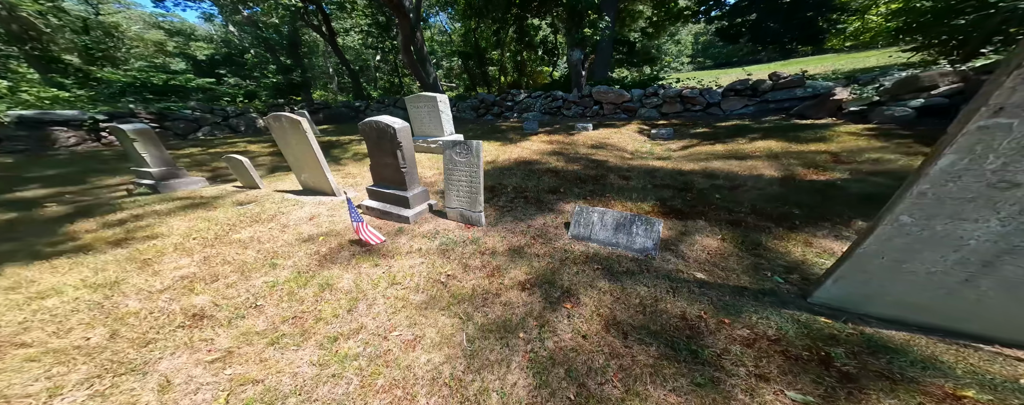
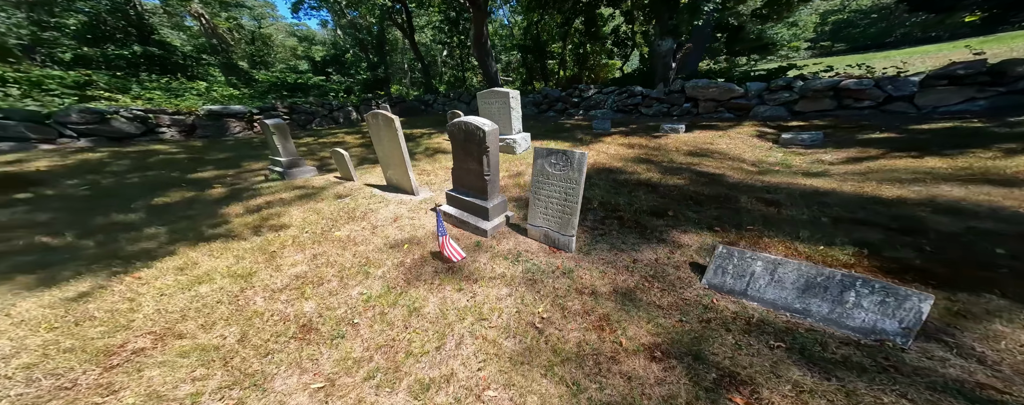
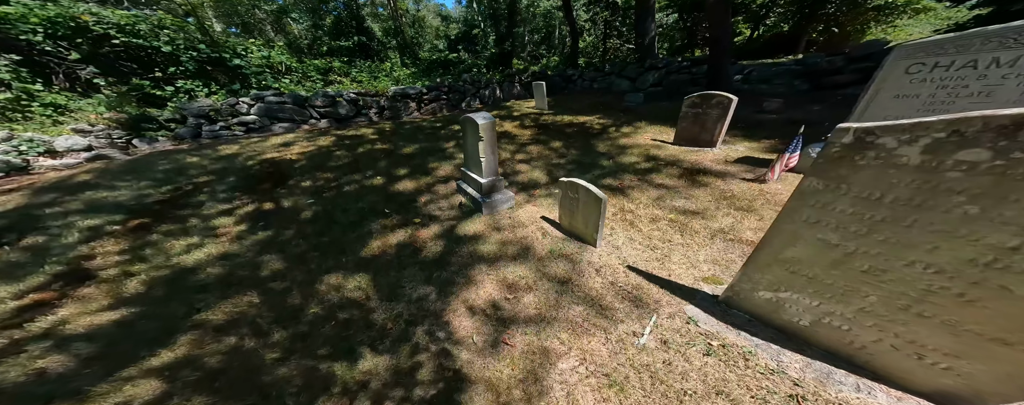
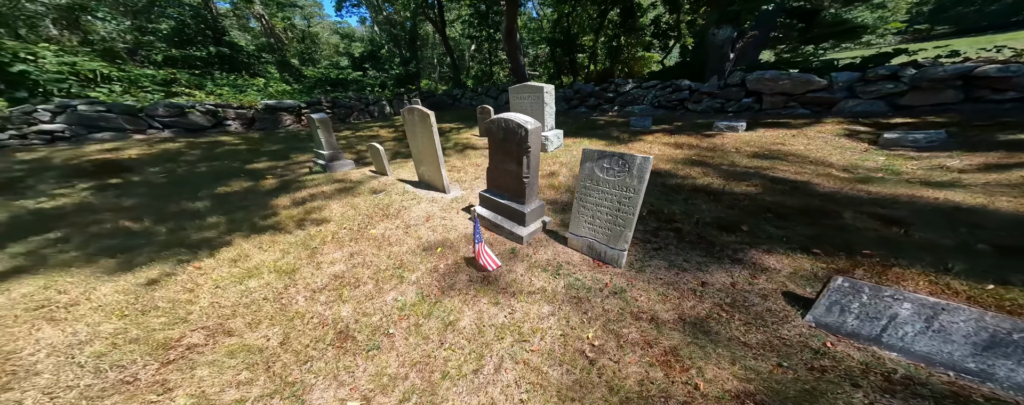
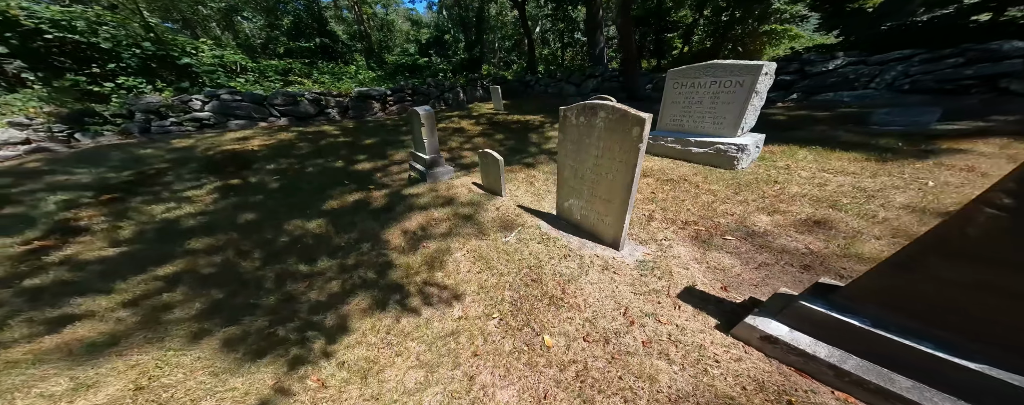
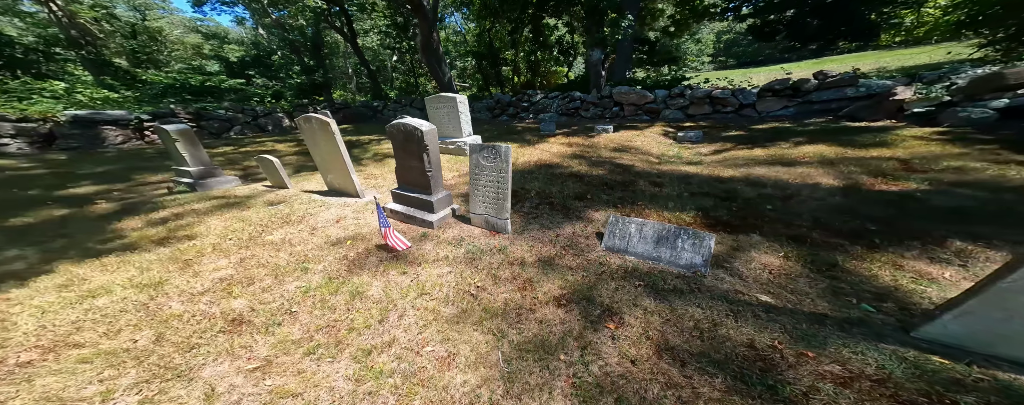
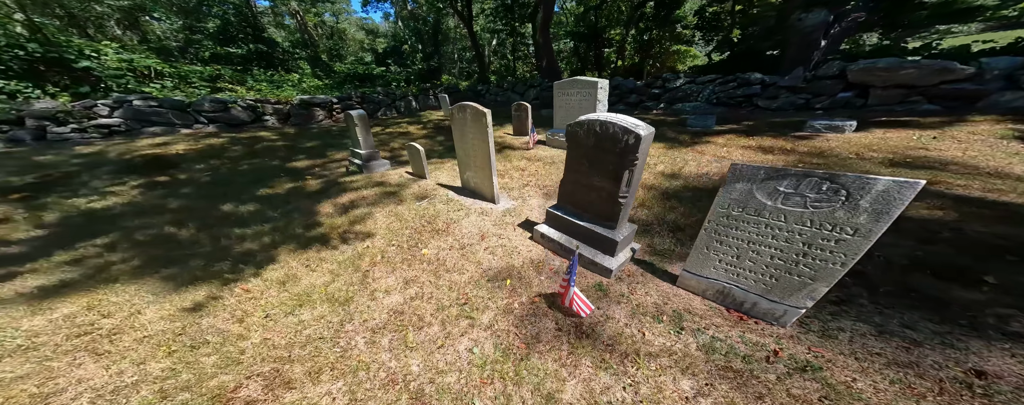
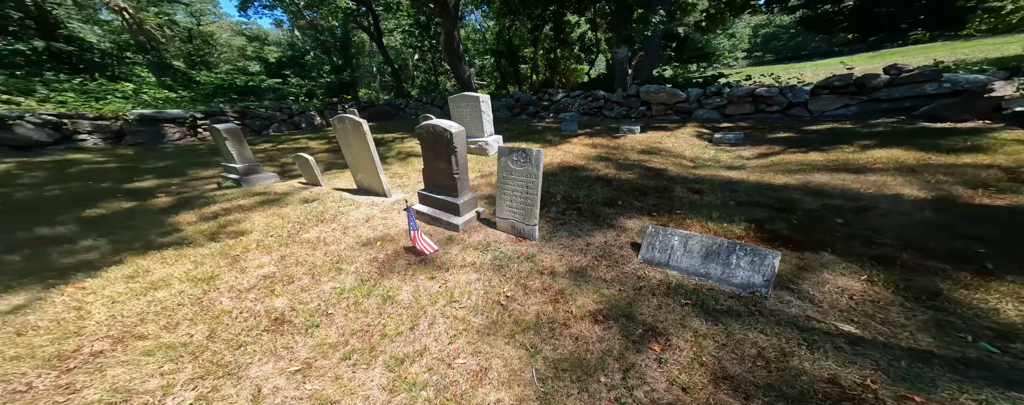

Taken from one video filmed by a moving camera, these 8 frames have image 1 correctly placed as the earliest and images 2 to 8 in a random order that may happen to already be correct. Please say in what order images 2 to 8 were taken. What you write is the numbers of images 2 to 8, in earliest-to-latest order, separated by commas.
6, 8, 2, 4, 7, 5, 3
